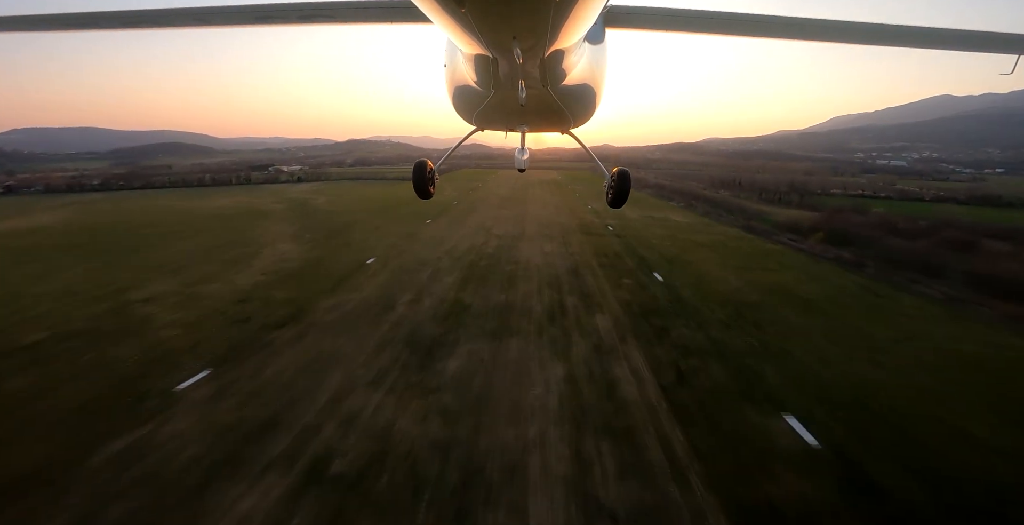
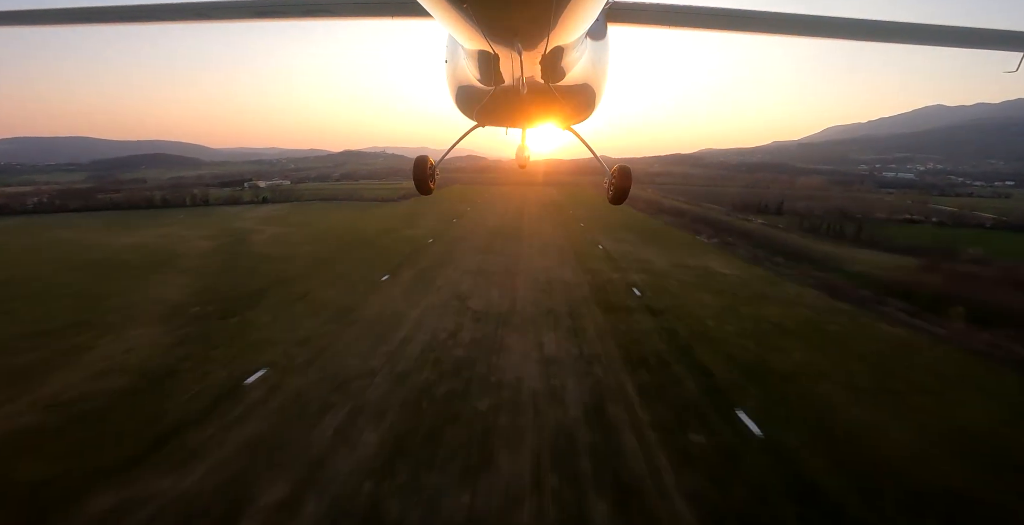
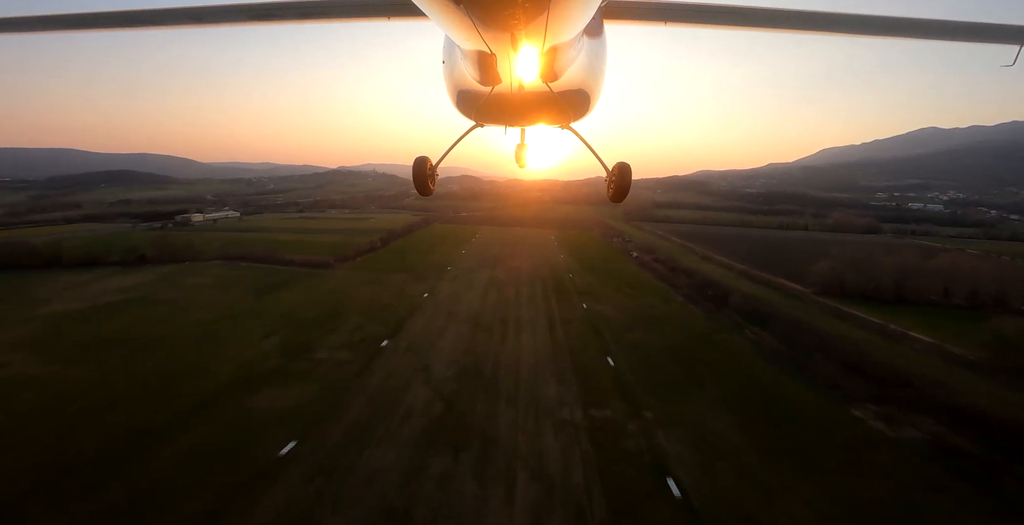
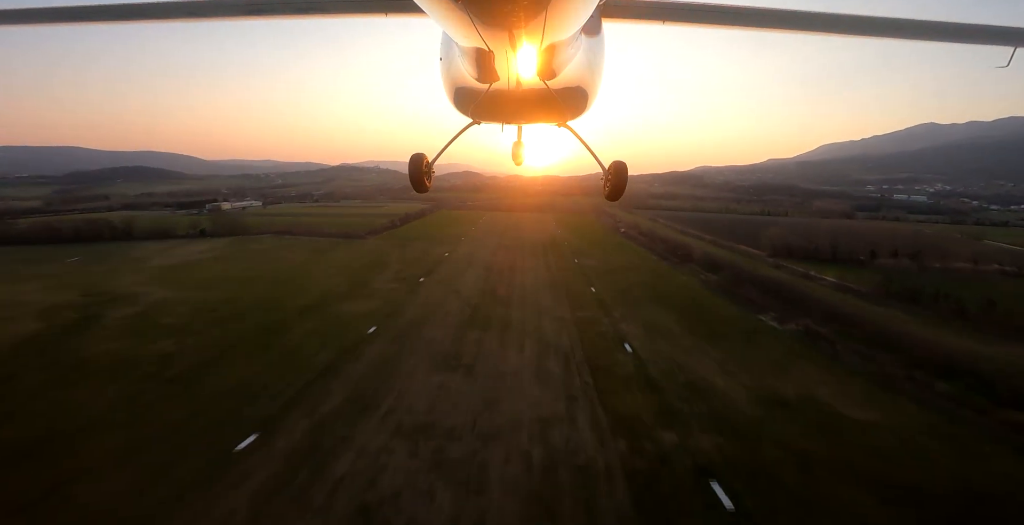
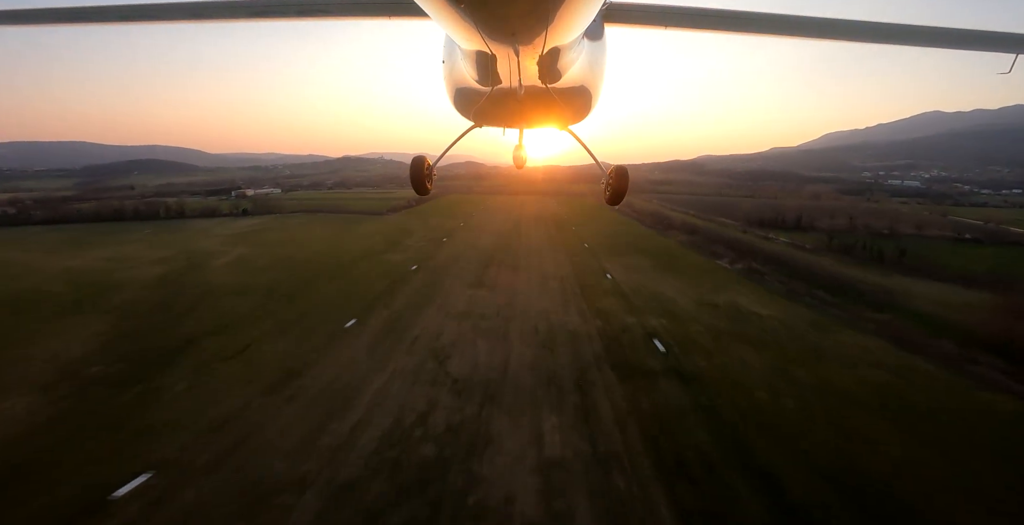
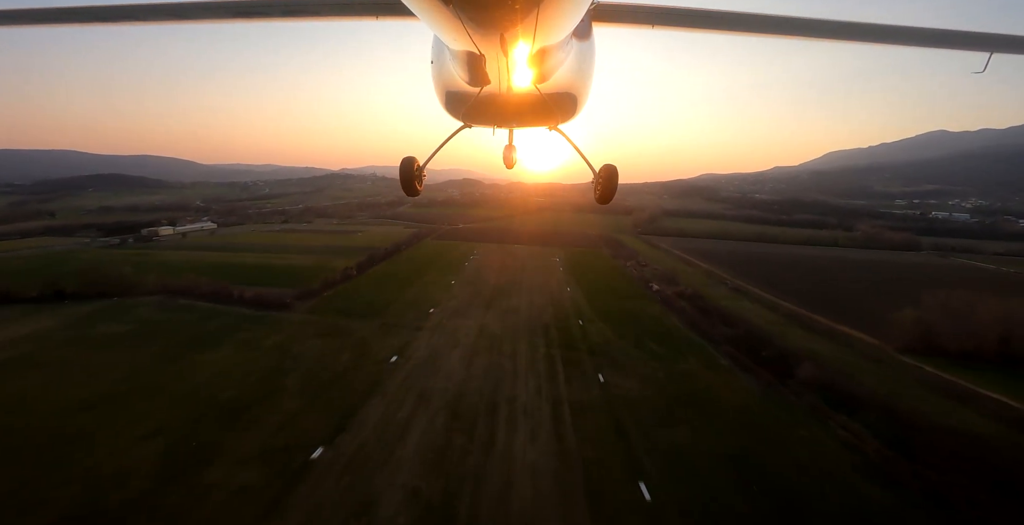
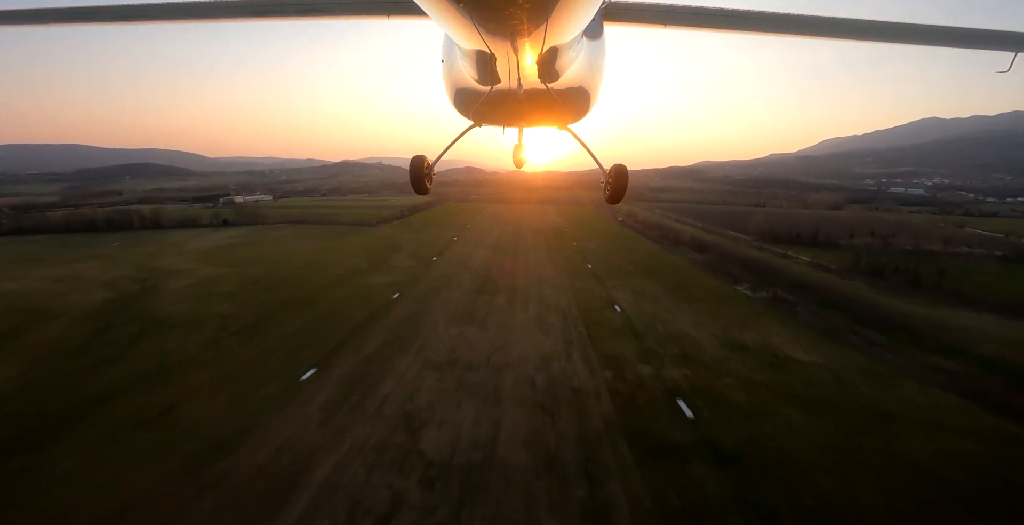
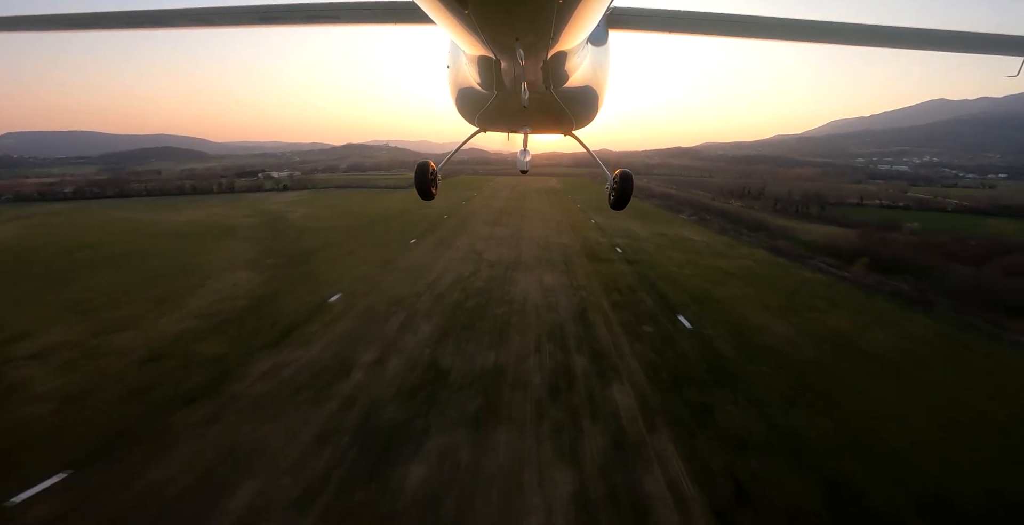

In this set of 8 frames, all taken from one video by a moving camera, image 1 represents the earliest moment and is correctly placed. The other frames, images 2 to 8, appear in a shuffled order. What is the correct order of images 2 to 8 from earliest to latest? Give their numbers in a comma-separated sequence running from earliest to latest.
8, 2, 5, 7, 4, 3, 6
